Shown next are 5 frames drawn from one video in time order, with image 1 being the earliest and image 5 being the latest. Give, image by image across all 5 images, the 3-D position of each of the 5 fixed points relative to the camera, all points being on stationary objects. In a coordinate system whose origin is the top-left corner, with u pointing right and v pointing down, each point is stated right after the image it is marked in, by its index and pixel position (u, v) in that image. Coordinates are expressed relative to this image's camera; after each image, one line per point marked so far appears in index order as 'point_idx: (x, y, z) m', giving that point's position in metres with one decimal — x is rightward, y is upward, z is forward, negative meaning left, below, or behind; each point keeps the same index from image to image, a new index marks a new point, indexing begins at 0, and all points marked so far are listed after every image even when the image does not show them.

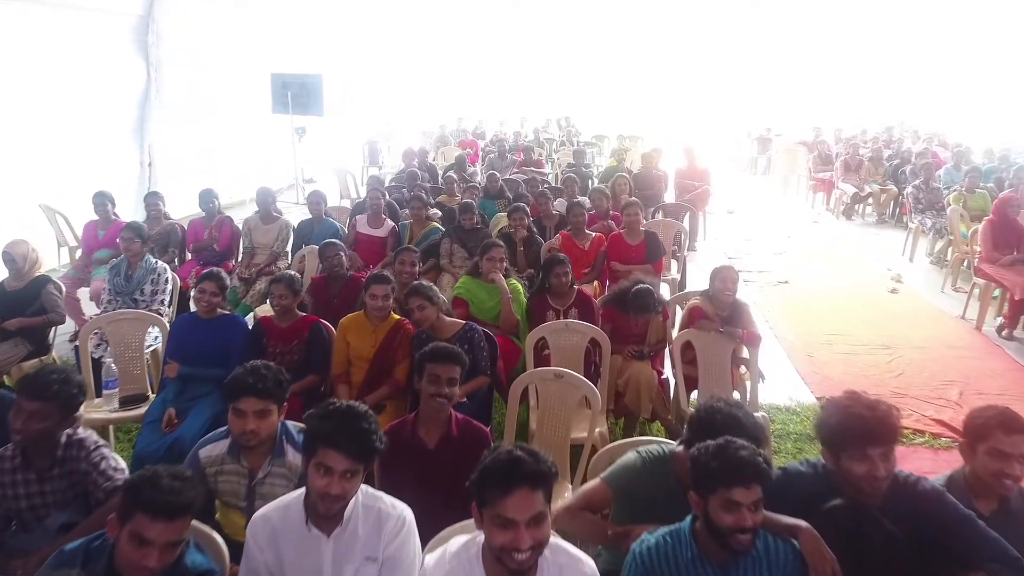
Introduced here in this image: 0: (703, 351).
0: (+1.0, -0.3, +3.6) m
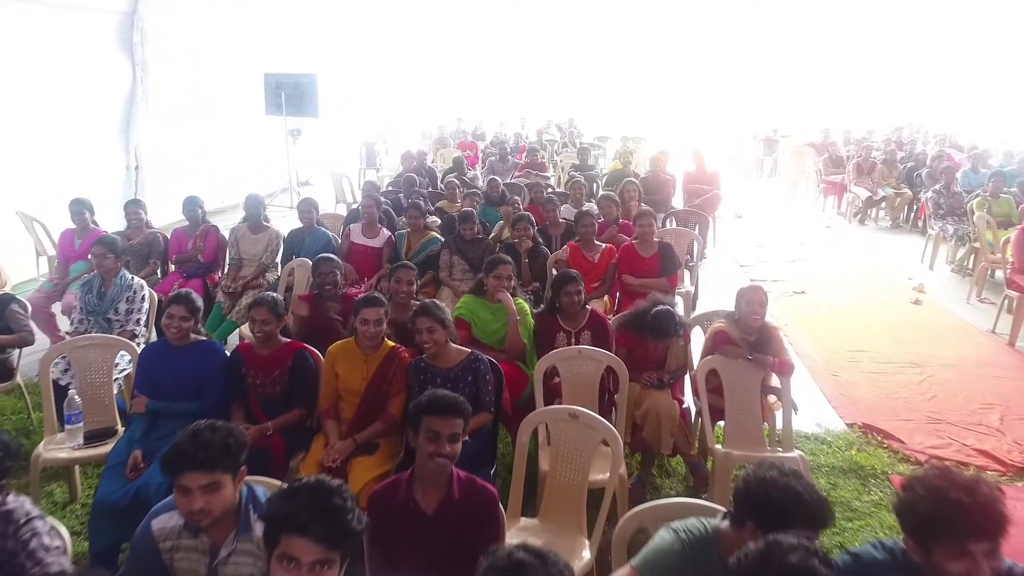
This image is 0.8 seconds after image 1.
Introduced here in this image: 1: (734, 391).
0: (+1.0, -0.4, +3.2) m
1: (+1.0, -0.5, +3.2) m
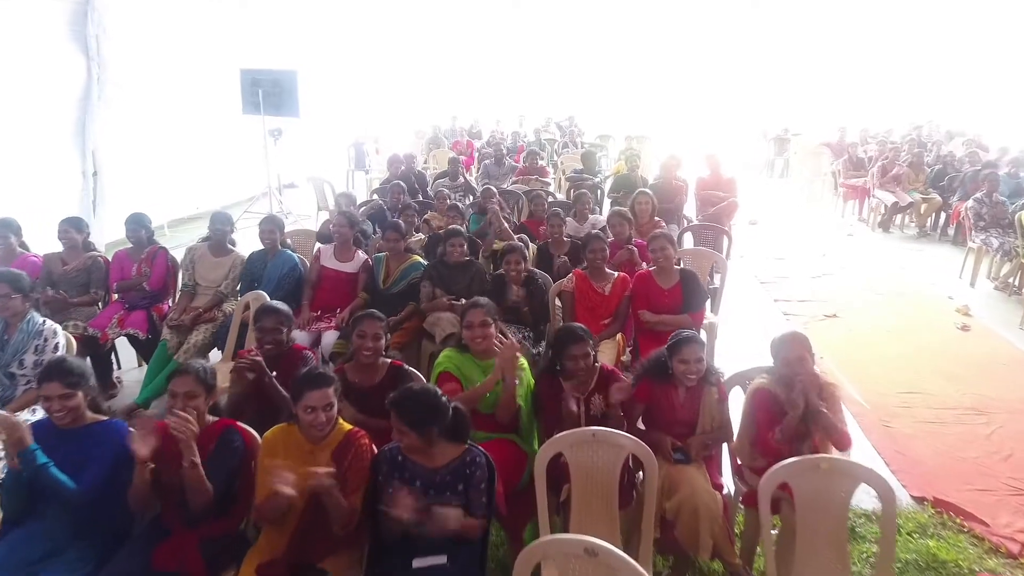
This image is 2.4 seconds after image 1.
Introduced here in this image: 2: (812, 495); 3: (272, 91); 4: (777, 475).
0: (+1.0, -0.6, +2.5) m
1: (+1.0, -0.7, +2.5) m
2: (+1.0, -0.6, +2.5) m
3: (-2.9, +2.4, +8.7) m
4: (+0.9, -0.6, +2.5) m
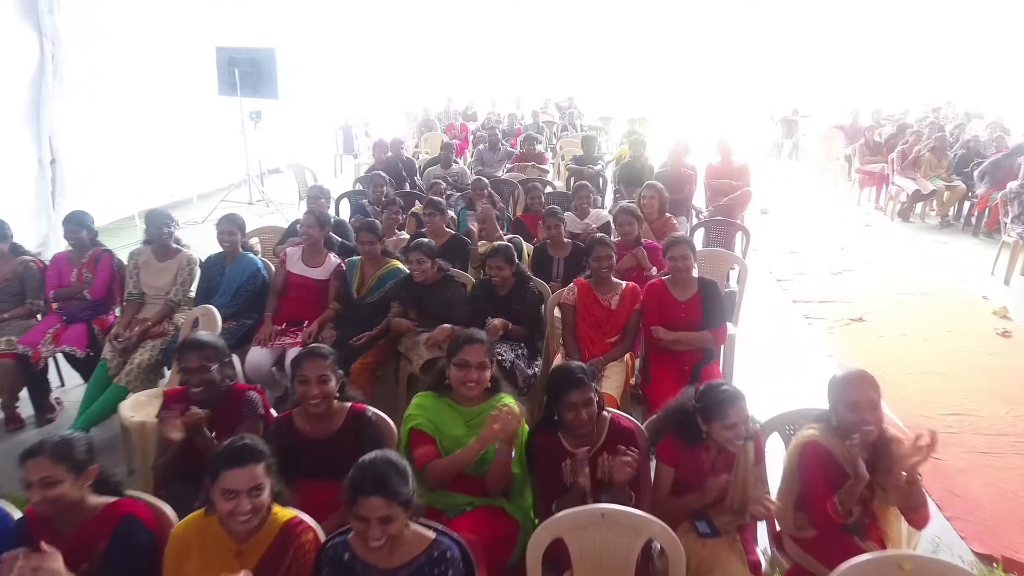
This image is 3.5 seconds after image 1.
0: (+0.9, -0.7, +2.0) m
1: (+0.9, -0.8, +2.0) m
2: (+1.0, -0.7, +2.0) m
3: (-3.0, +2.5, +8.1) m
4: (+0.8, -0.6, +2.0) m
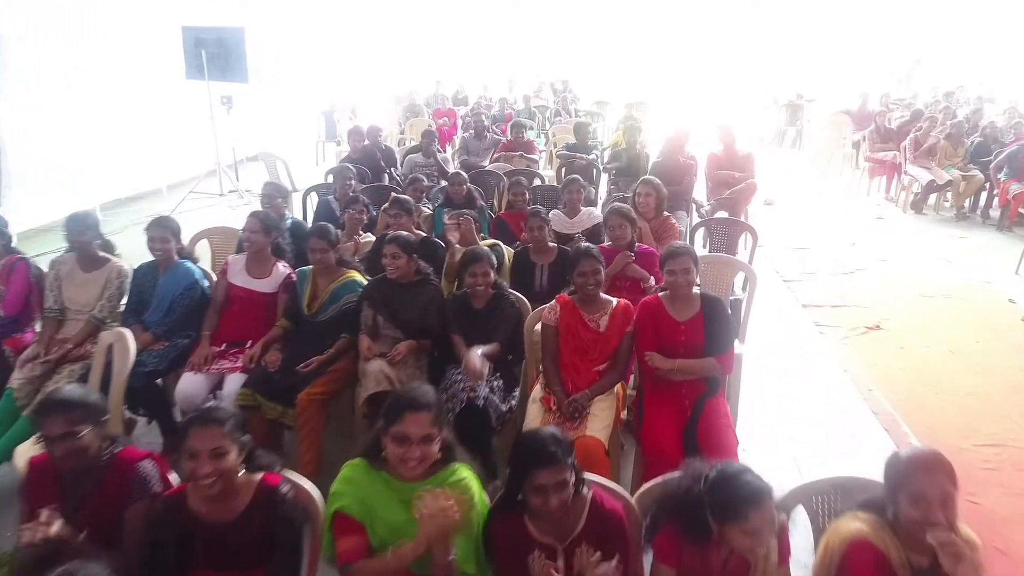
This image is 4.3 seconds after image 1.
0: (+0.8, -0.8, +1.5) m
1: (+0.8, -0.9, +1.5) m
2: (+0.8, -0.8, +1.5) m
3: (-3.1, +2.5, +7.5) m
4: (+0.7, -0.8, +1.5) m
